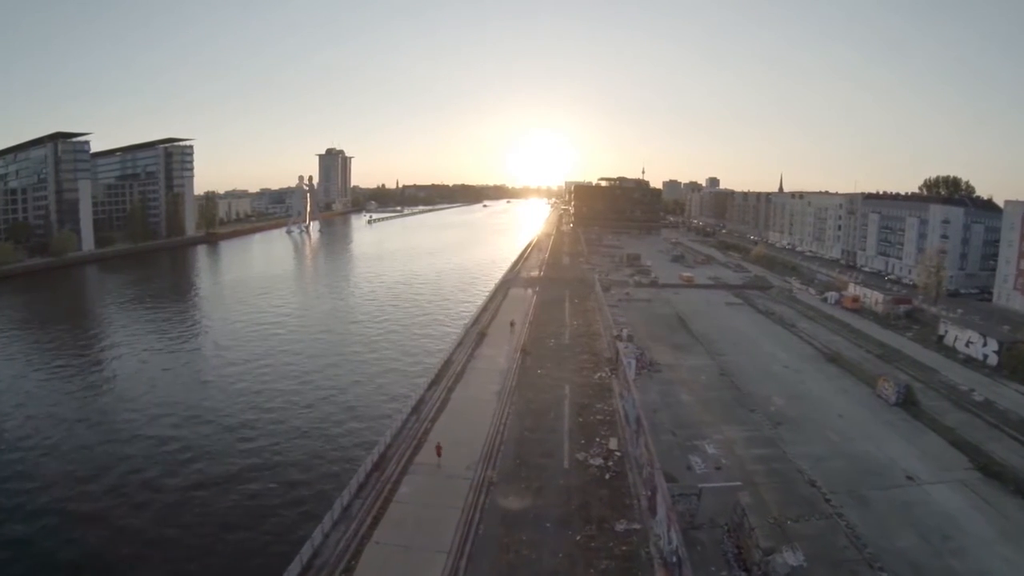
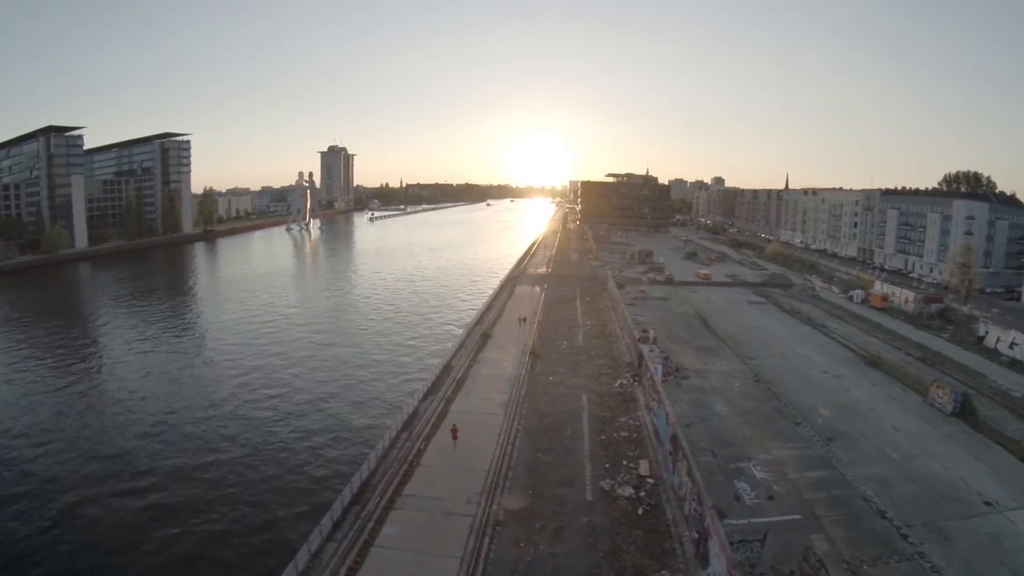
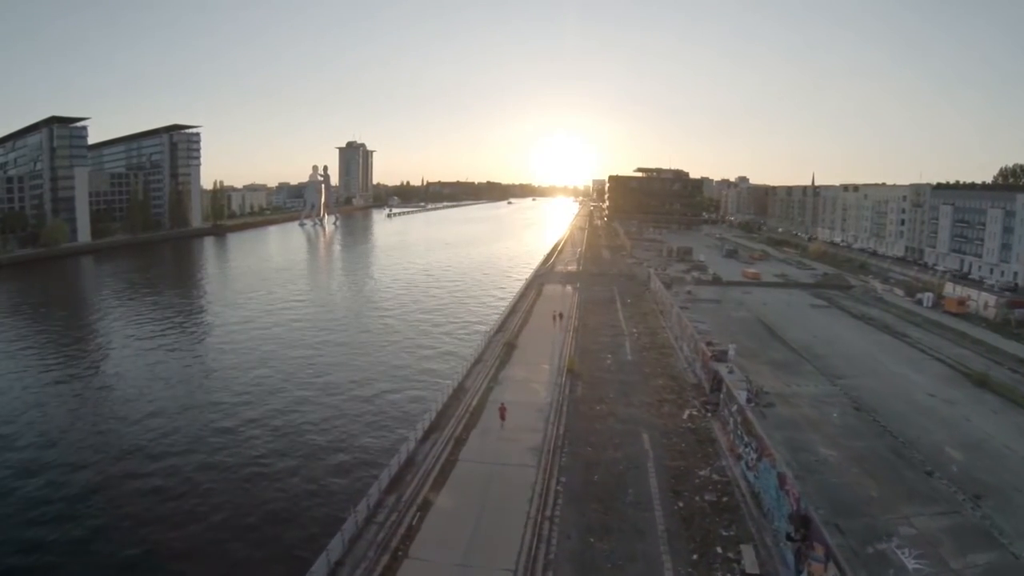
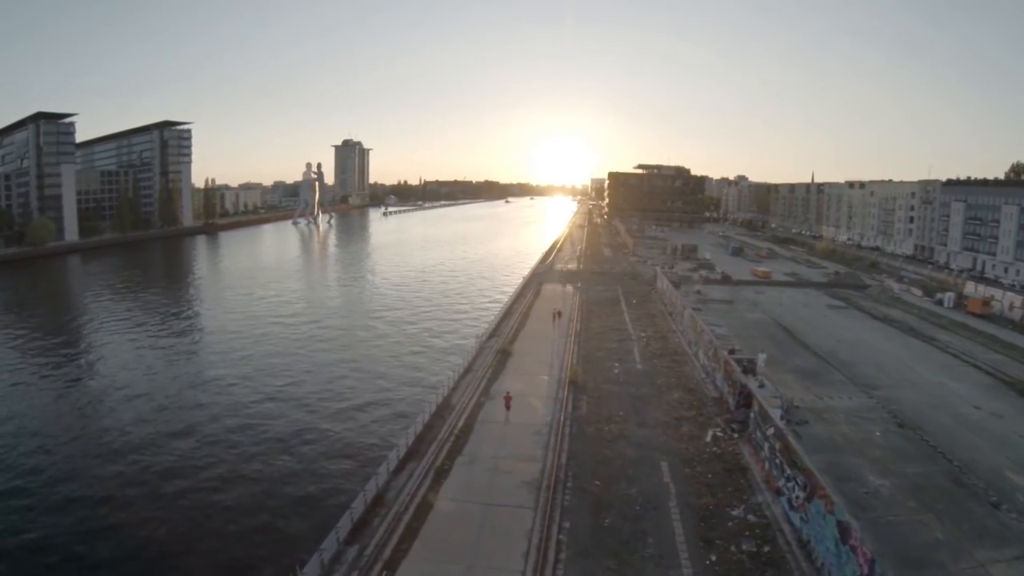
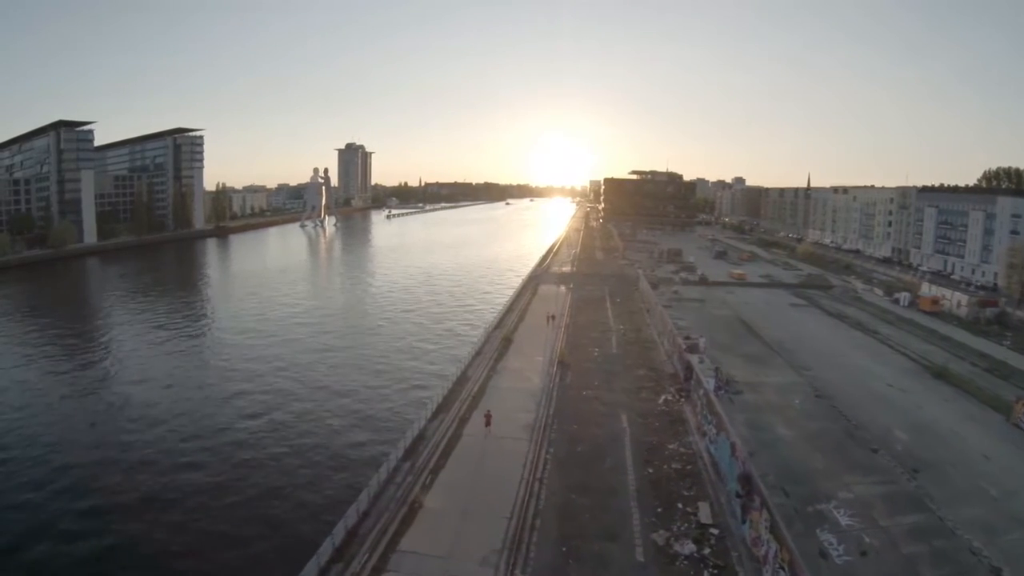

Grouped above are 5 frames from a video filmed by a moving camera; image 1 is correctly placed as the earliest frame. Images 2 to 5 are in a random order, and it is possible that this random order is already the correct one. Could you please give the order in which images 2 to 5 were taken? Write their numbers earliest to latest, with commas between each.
2, 5, 3, 4
